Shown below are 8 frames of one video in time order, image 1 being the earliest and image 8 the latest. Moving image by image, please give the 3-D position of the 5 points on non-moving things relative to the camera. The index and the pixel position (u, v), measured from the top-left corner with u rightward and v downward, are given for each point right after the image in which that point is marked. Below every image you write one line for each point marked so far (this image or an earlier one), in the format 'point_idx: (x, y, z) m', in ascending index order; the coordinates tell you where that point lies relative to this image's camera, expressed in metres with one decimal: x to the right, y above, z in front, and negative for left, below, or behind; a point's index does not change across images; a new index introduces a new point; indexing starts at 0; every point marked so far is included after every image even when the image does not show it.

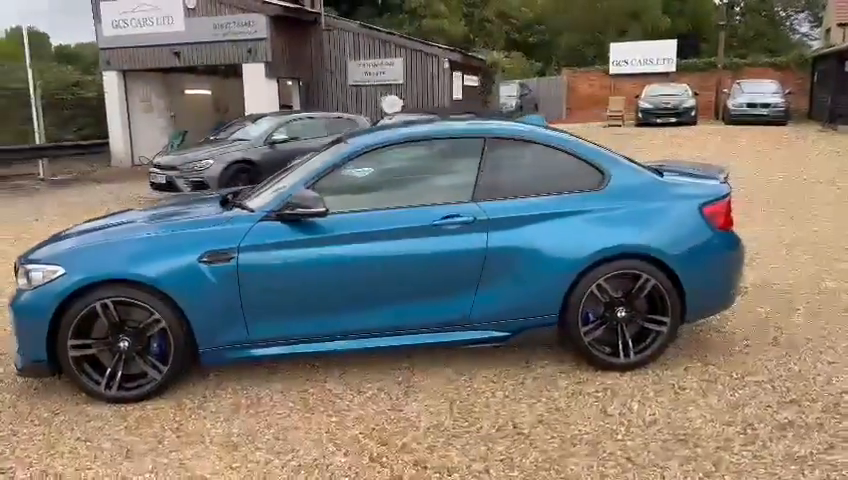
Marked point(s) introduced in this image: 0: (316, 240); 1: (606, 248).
0: (-0.7, 0.0, +4.2) m
1: (+1.1, 0.0, +4.3) m
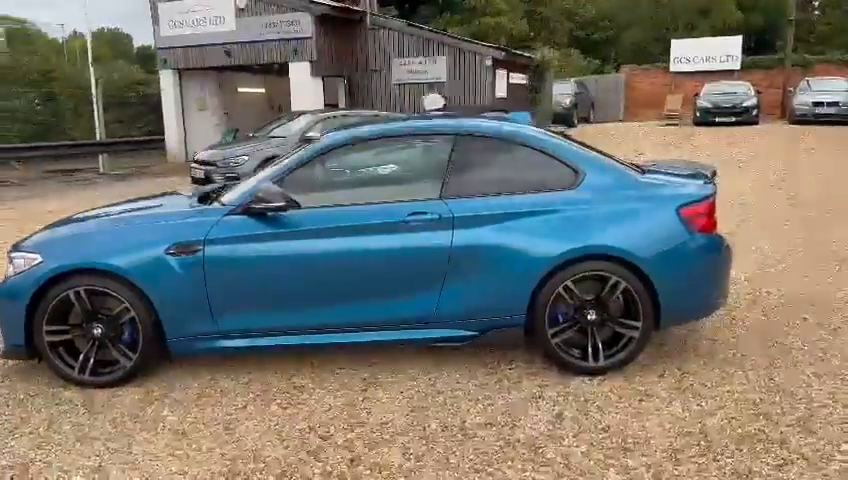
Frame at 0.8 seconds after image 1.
0: (-0.9, 0.0, +4.2) m
1: (+0.9, 0.0, +4.2) m
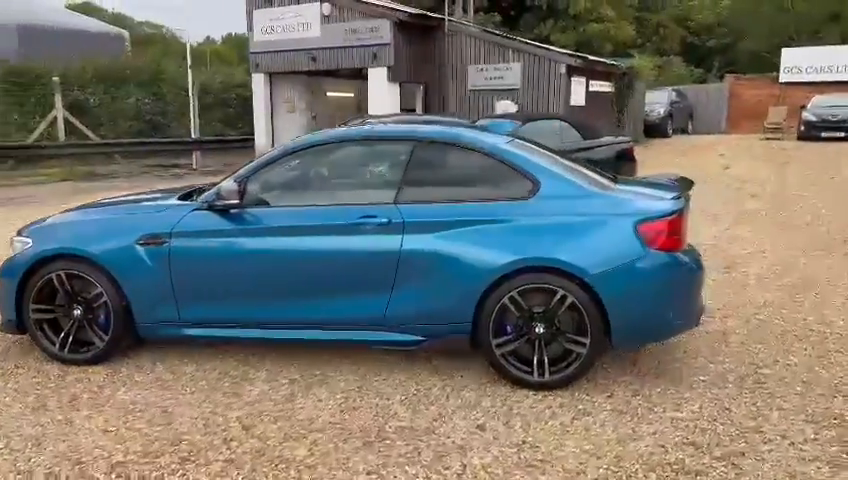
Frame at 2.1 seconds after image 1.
0: (-1.2, +0.1, +4.4) m
1: (+0.6, -0.1, +4.1) m
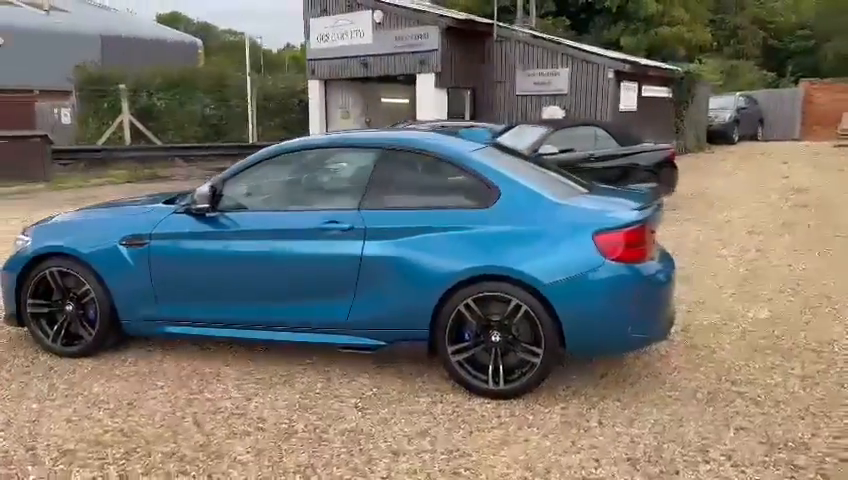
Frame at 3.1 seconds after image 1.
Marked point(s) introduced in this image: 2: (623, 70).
0: (-1.4, 0.0, +4.6) m
1: (+0.3, -0.2, +4.1) m
2: (+4.9, +4.2, +16.9) m
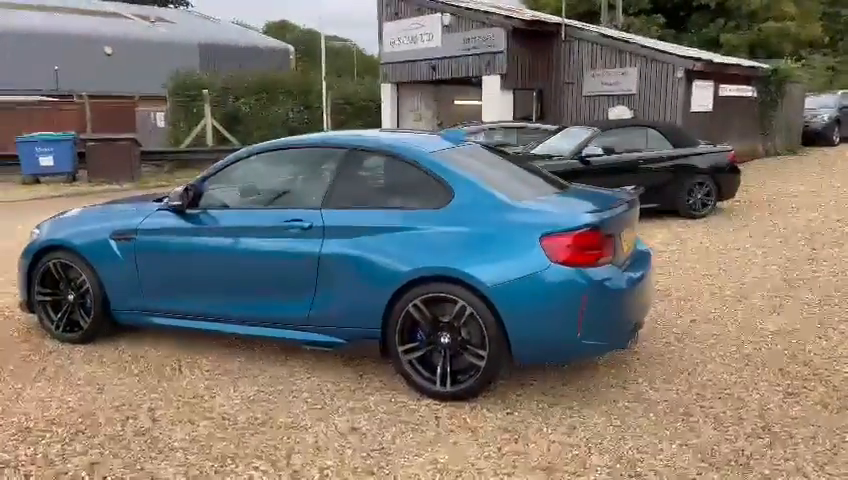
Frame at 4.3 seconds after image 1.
0: (-1.6, +0.1, +4.8) m
1: (0.0, -0.2, +4.1) m
2: (+6.3, +4.0, +16.1) m
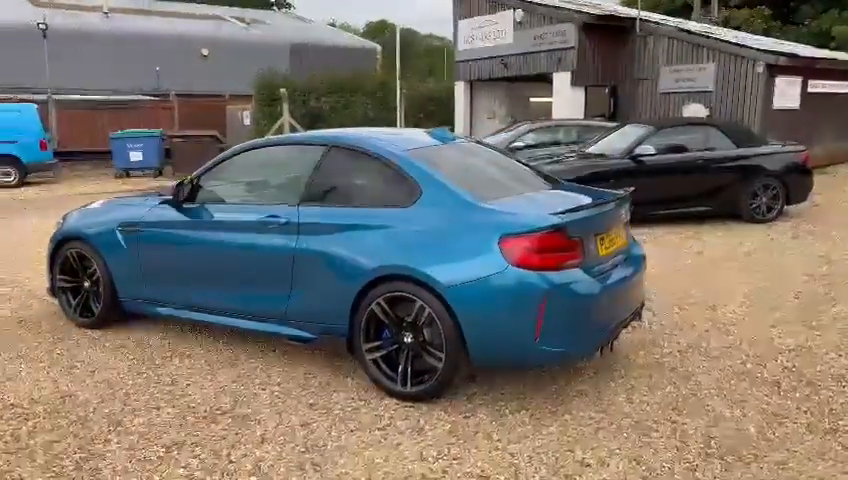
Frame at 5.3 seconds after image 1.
0: (-1.7, +0.1, +5.0) m
1: (-0.2, -0.1, +4.0) m
2: (+7.8, +3.9, +15.1) m
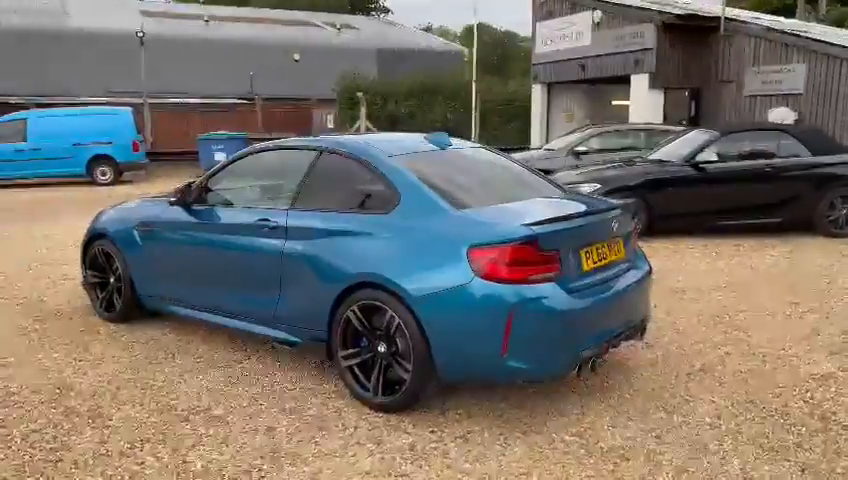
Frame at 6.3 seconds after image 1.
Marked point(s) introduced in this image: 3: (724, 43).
0: (-1.7, +0.1, +5.1) m
1: (-0.3, -0.2, +4.0) m
2: (+9.1, +3.6, +13.9) m
3: (+7.4, +4.8, +17.0) m
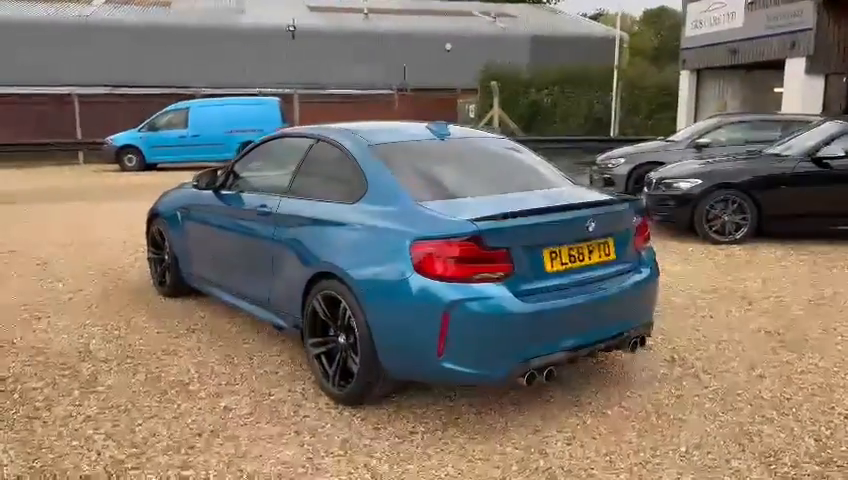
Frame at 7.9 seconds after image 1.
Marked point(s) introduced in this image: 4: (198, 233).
0: (-1.6, +0.2, +5.4) m
1: (-0.5, -0.1, +4.0) m
2: (+11.1, +3.3, +11.3) m
3: (+10.2, +4.7, +14.7) m
4: (-1.8, 0.0, +5.6) m
